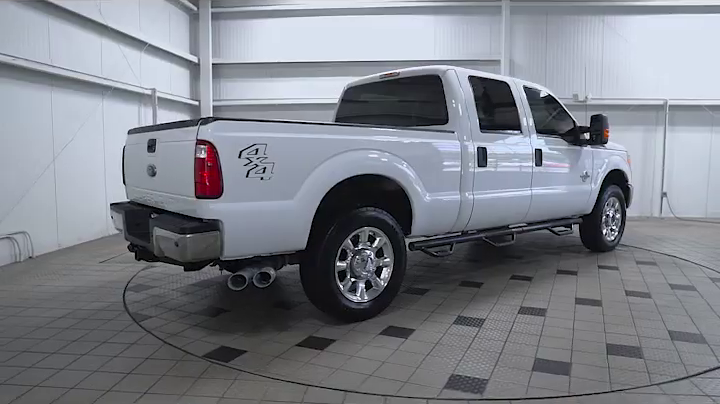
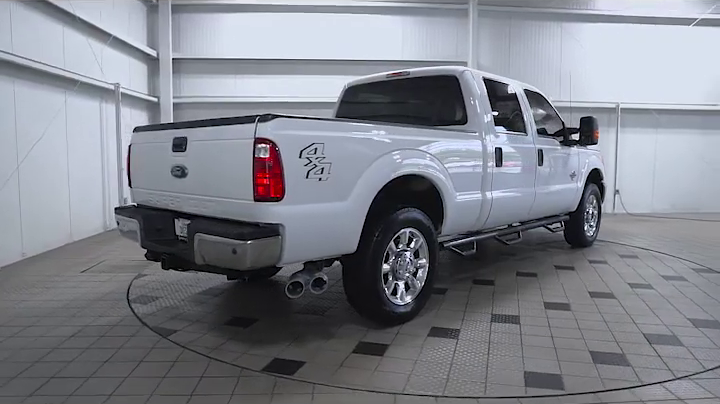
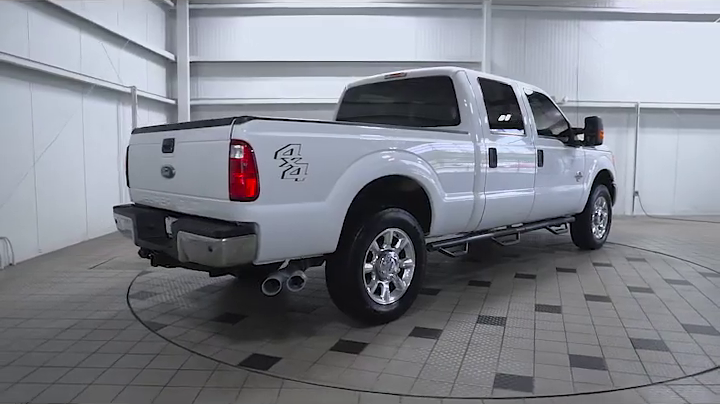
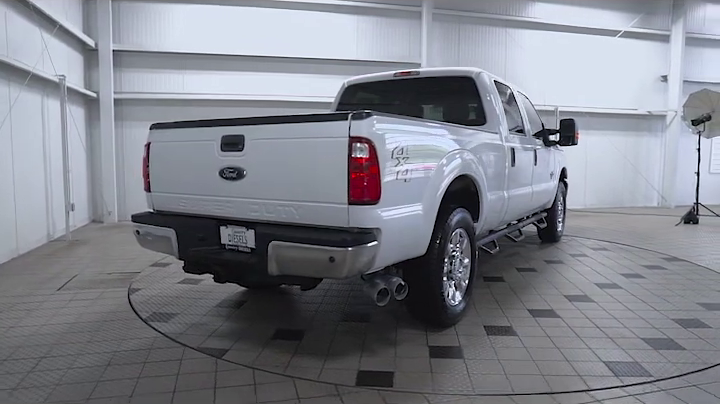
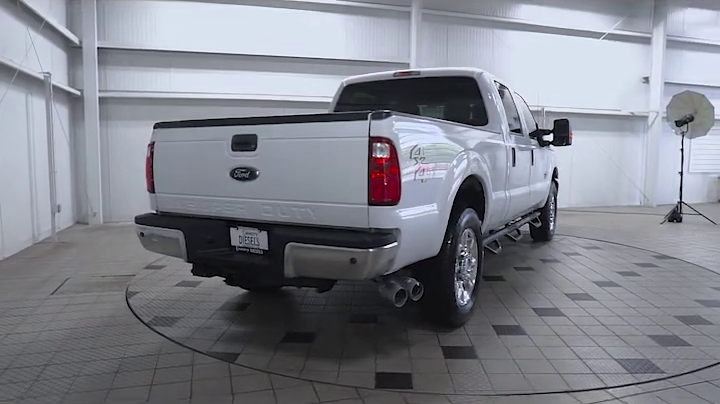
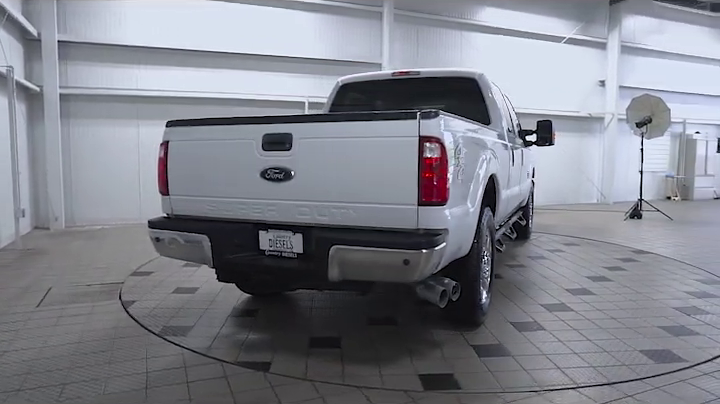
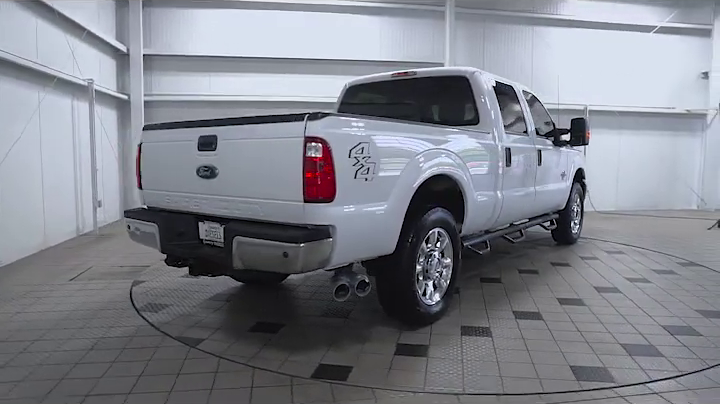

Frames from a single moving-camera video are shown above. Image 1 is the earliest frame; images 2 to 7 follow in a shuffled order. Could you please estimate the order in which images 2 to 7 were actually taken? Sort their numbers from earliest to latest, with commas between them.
3, 2, 7, 4, 5, 6
